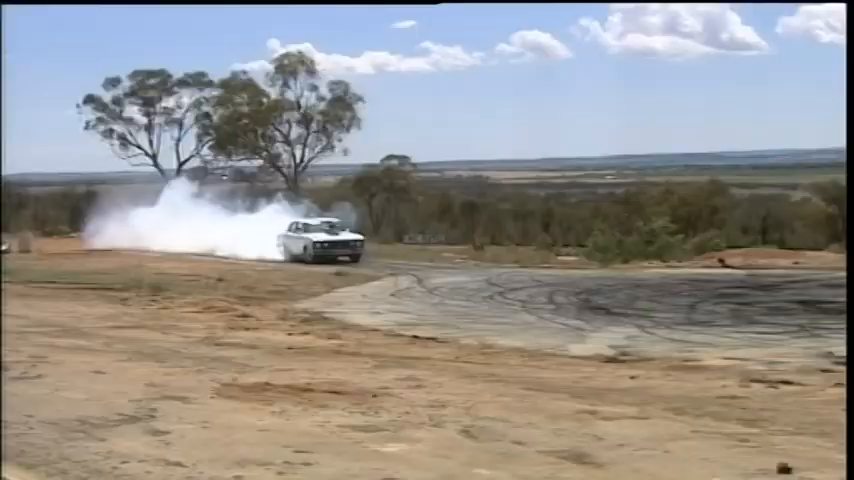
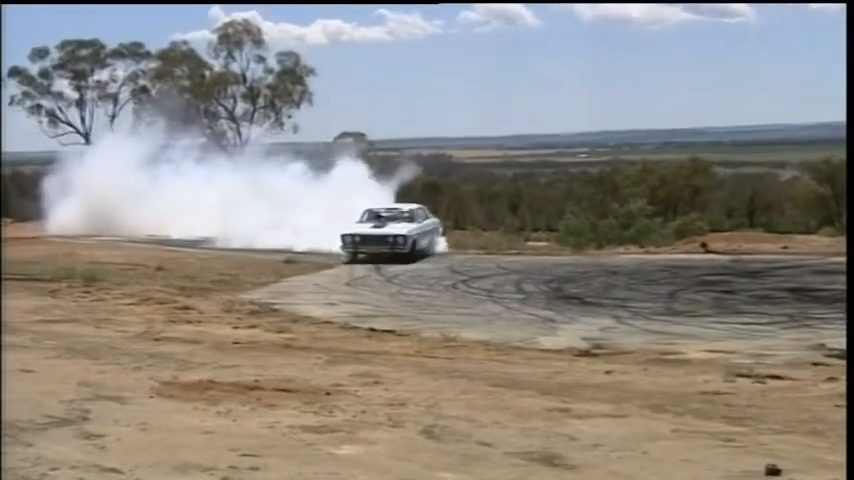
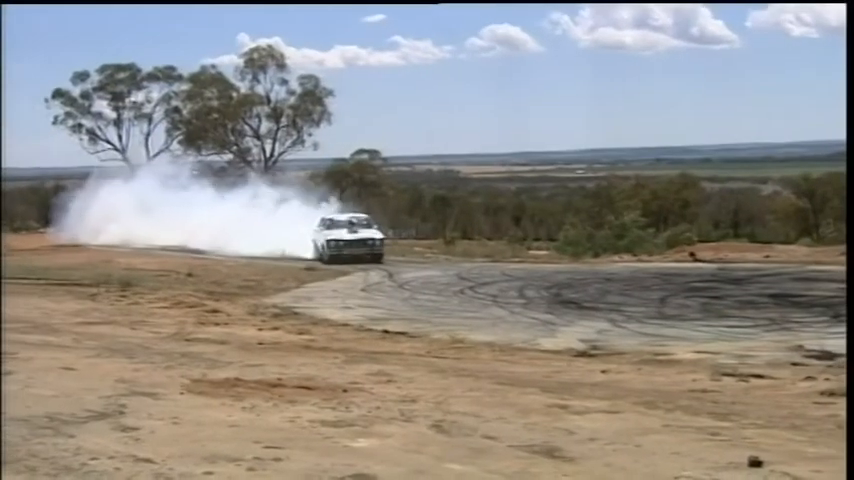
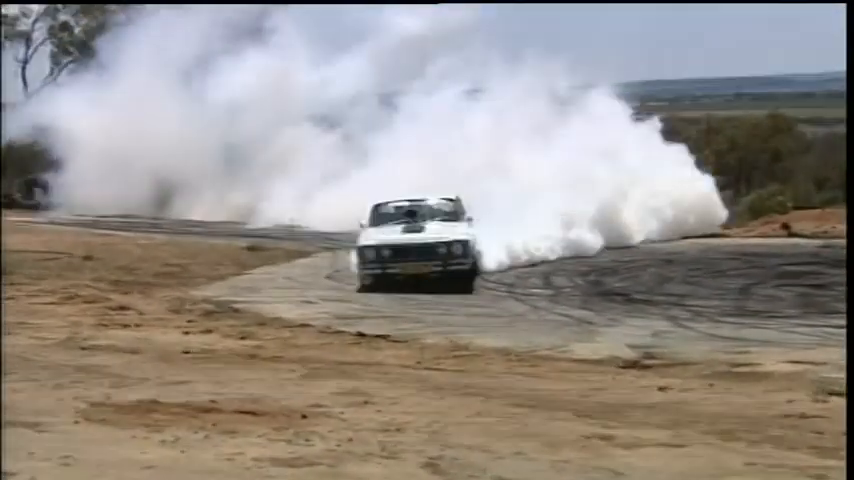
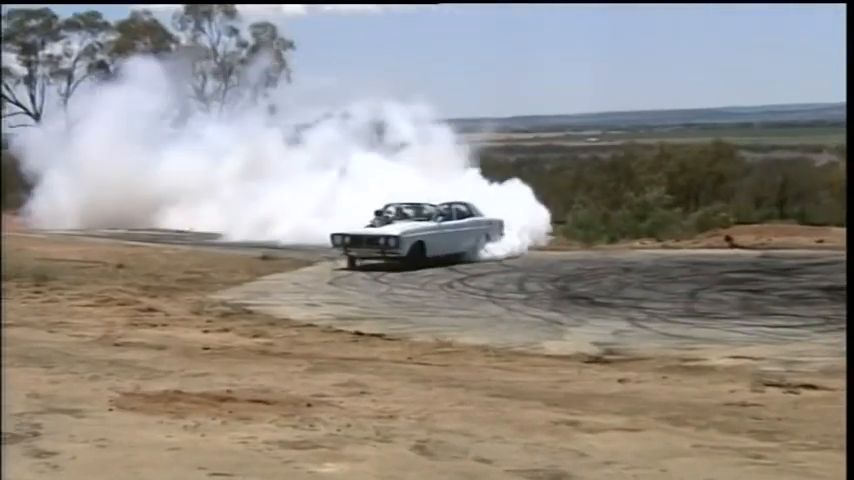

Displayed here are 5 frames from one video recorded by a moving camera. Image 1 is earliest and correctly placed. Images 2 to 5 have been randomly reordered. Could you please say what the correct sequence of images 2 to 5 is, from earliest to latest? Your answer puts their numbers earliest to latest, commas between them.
3, 2, 5, 4
